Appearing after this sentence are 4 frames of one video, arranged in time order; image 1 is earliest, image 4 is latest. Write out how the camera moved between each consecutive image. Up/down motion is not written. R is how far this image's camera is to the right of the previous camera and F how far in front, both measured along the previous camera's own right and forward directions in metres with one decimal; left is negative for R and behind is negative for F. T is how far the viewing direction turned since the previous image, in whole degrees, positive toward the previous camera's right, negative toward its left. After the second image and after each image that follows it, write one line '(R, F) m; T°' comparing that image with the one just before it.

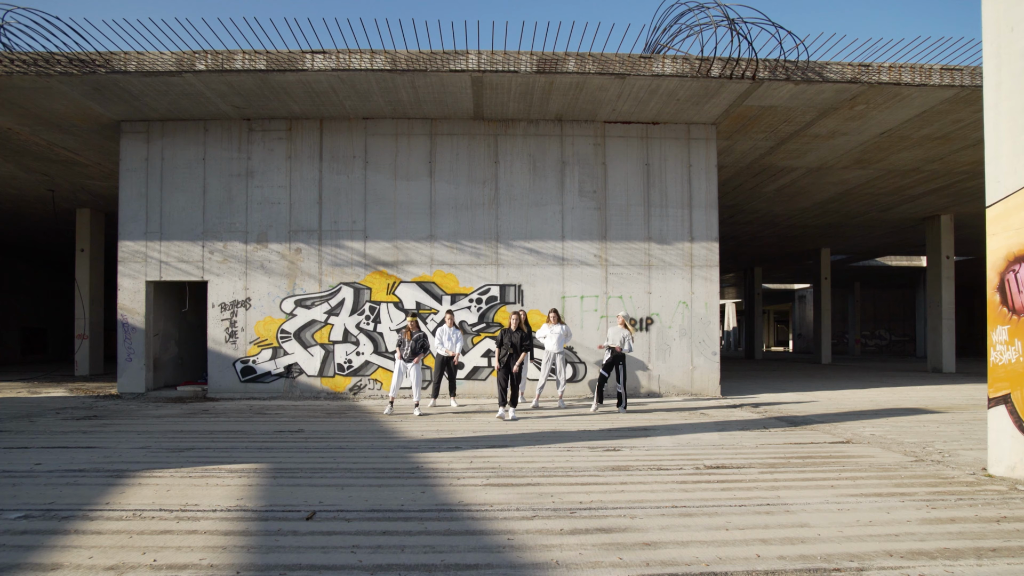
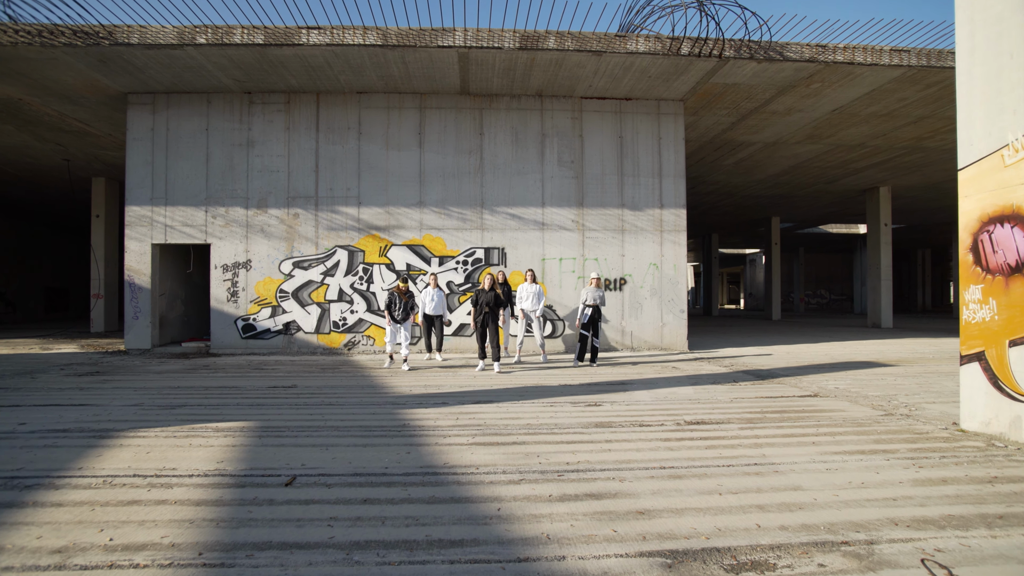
(+0.2, -0.9) m; +1°
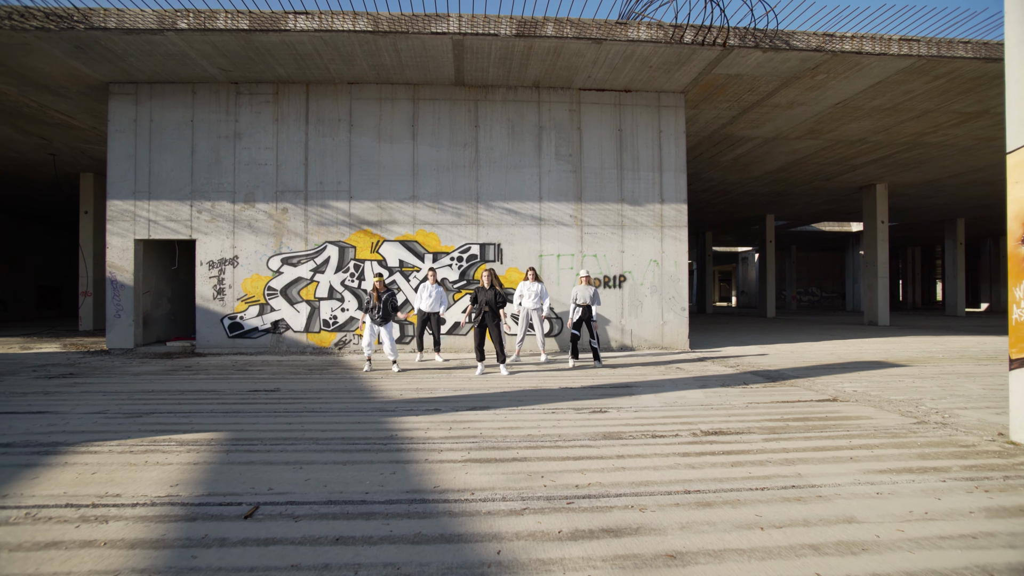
(0.0, +0.4) m; 0°
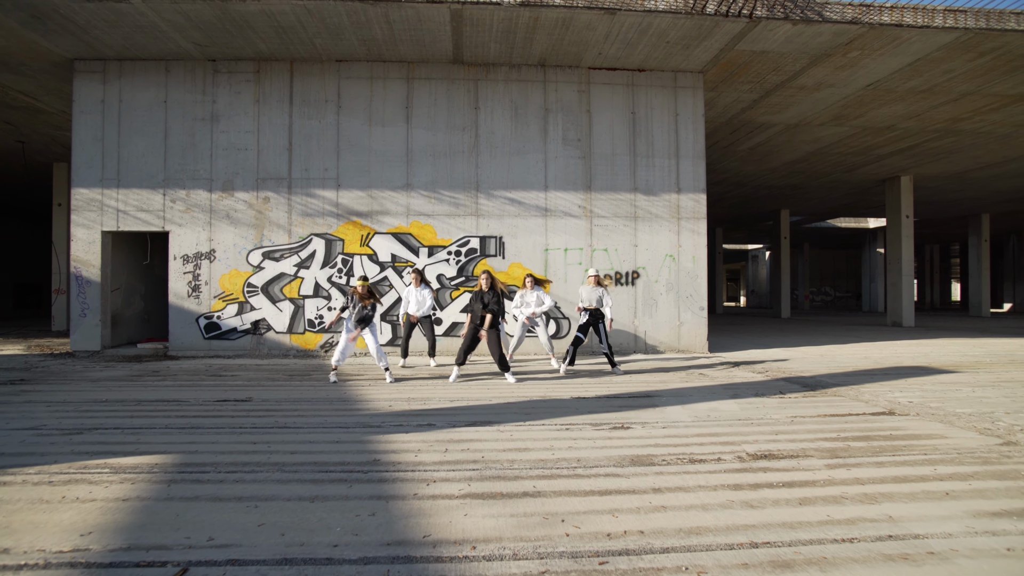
(-0.1, +0.9) m; 0°
